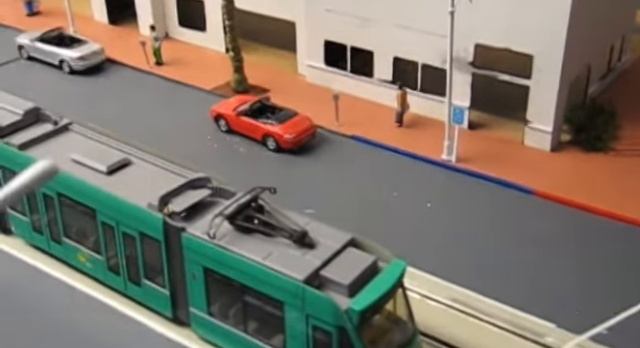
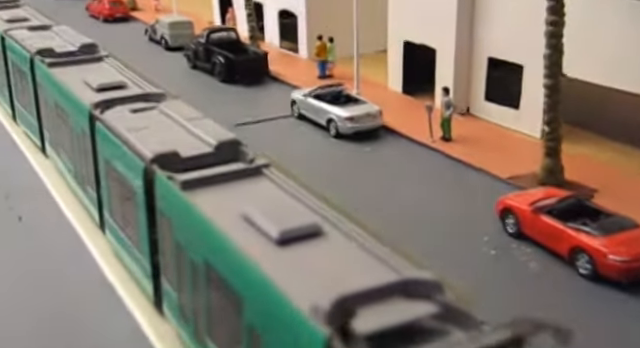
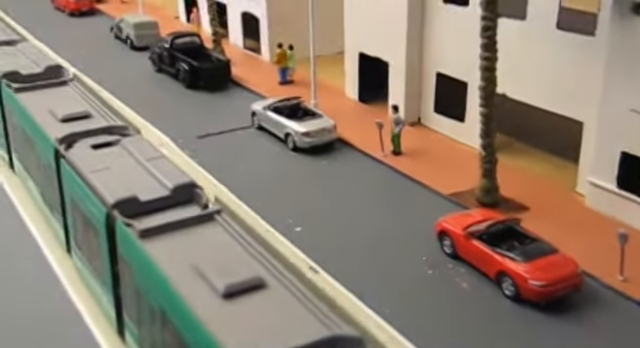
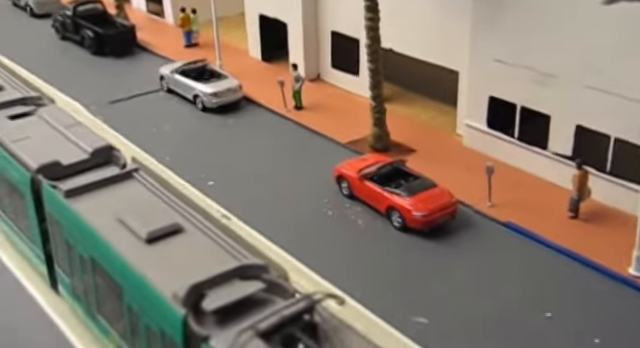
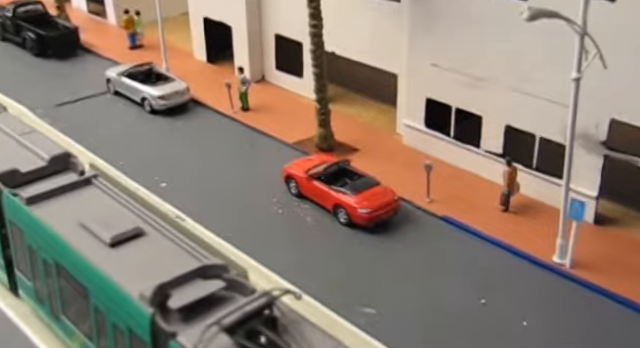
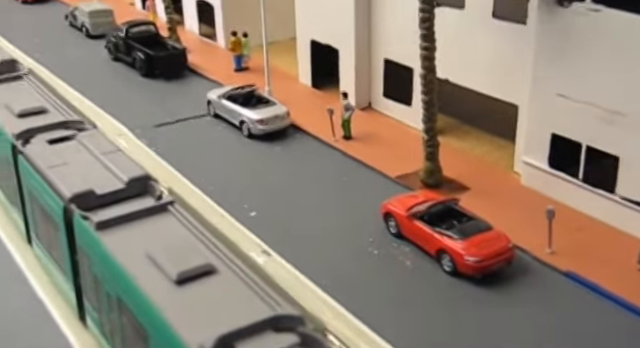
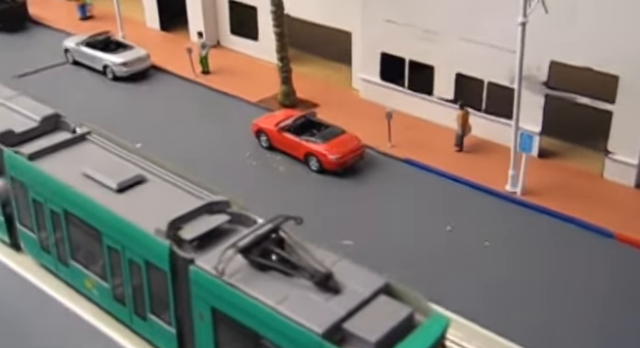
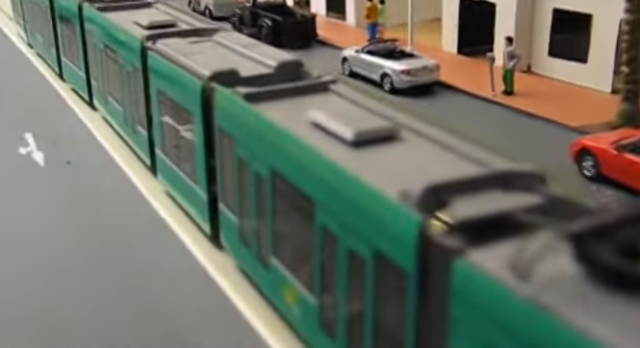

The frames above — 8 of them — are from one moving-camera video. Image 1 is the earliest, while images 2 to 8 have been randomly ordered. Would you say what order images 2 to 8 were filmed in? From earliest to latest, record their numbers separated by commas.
7, 5, 4, 6, 3, 2, 8
